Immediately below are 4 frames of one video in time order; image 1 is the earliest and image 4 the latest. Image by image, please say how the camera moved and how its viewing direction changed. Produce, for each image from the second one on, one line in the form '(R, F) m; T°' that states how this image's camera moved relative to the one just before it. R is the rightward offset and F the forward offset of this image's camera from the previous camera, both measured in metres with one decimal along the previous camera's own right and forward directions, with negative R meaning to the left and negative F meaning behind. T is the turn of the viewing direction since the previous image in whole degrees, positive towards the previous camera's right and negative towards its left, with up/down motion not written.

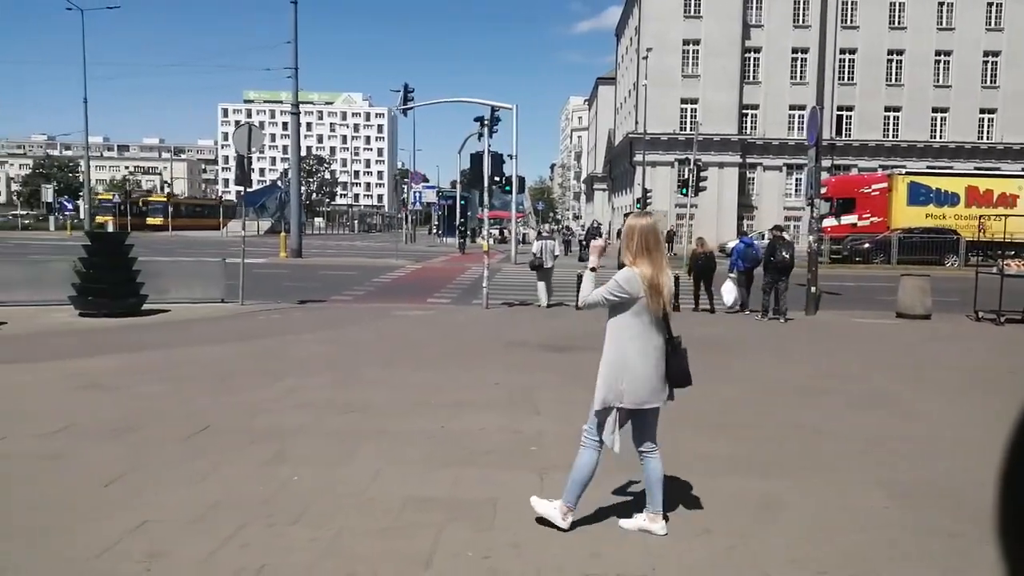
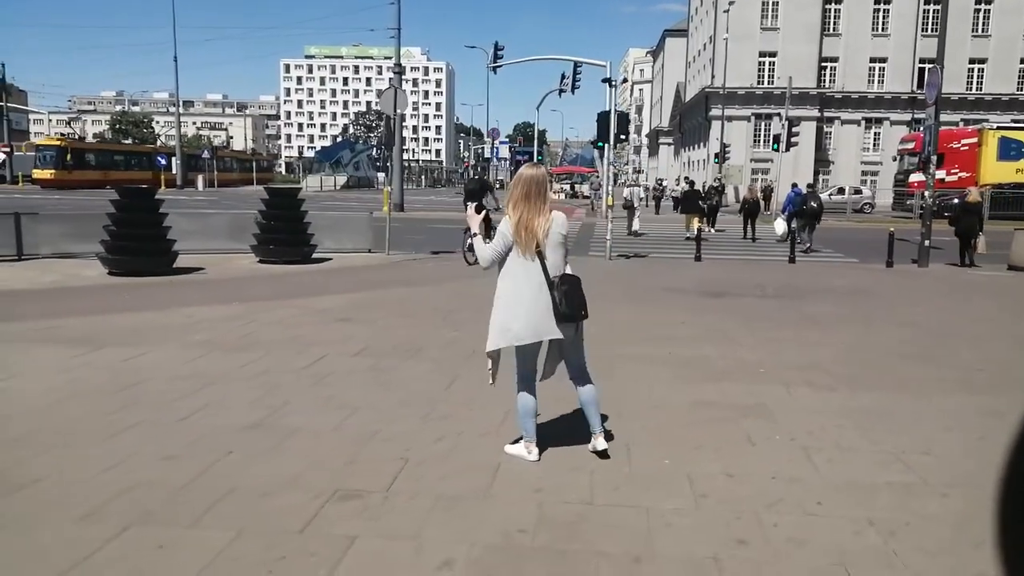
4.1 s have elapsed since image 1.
(-1.6, -1.3) m; -4°
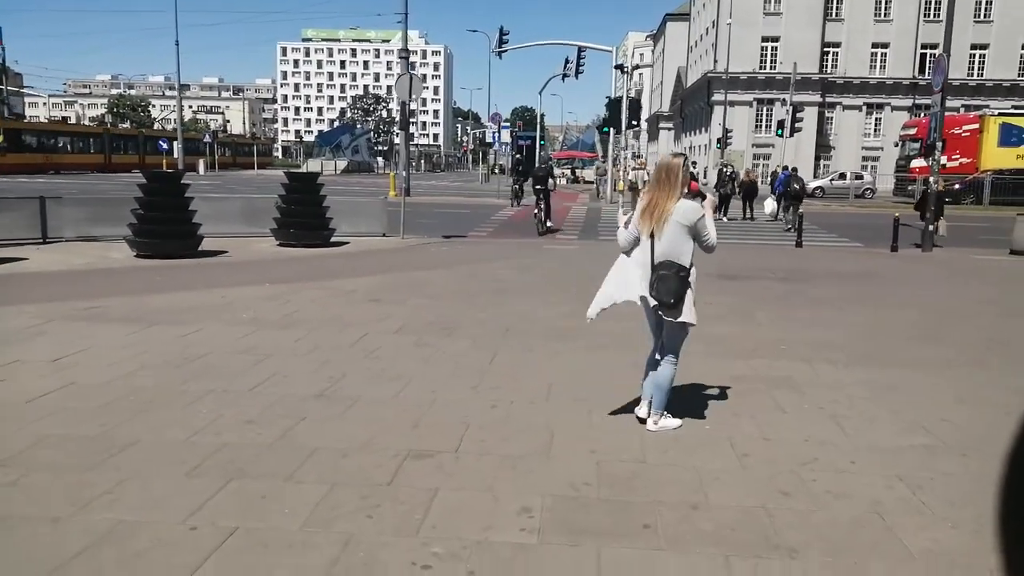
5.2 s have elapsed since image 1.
(-0.4, -0.4) m; 0°
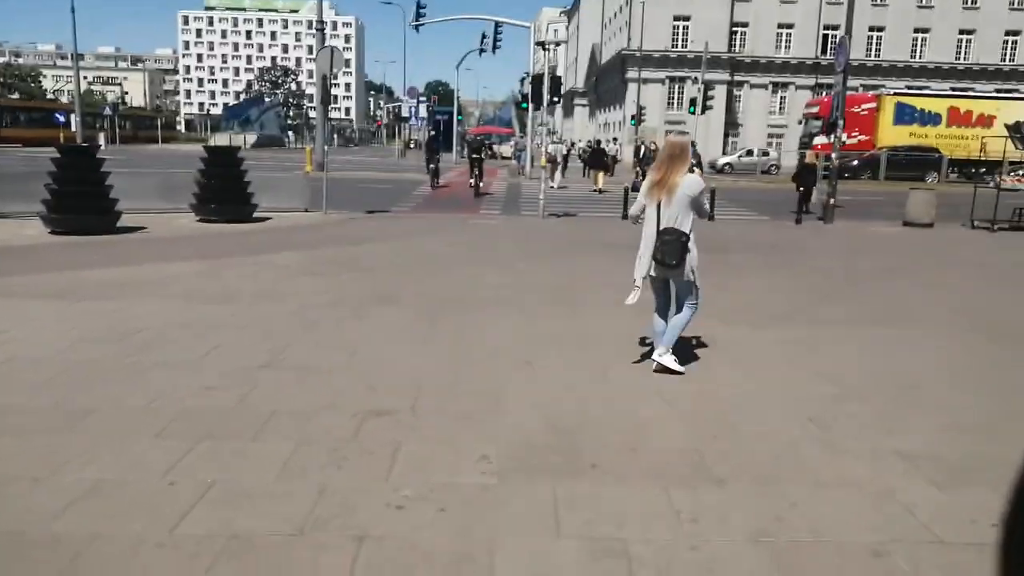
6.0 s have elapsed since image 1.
(-0.2, -0.3) m; +6°
